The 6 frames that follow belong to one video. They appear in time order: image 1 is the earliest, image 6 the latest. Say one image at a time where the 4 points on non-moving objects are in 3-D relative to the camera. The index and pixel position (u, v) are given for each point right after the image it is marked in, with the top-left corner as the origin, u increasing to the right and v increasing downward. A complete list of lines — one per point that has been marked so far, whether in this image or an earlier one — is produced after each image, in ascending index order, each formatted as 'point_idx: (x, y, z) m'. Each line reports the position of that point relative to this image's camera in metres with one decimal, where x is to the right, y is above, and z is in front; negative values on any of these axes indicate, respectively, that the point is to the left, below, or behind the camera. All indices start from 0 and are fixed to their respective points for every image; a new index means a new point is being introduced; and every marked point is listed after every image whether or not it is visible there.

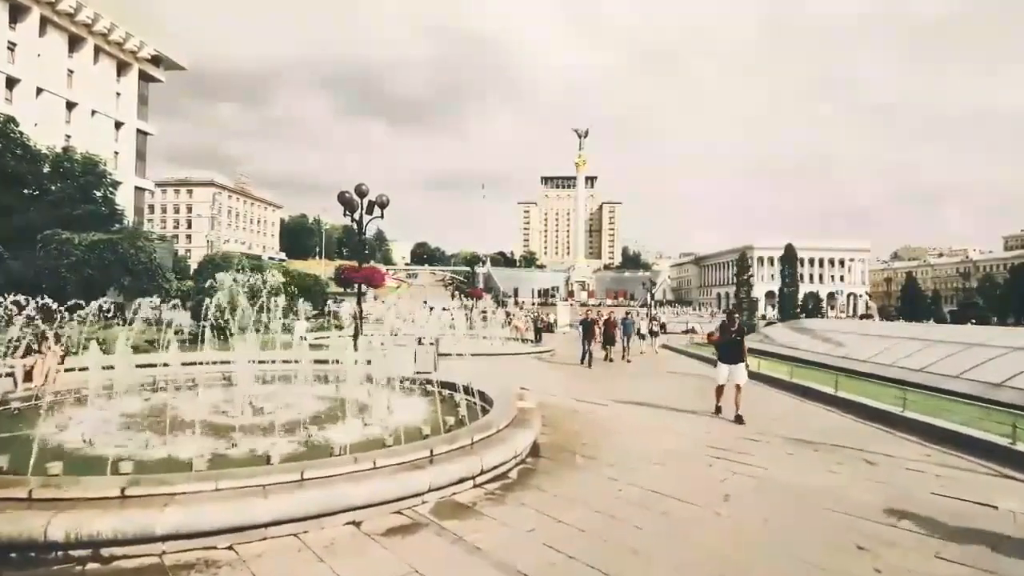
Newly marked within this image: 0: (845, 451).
0: (+4.3, -2.1, +8.0) m
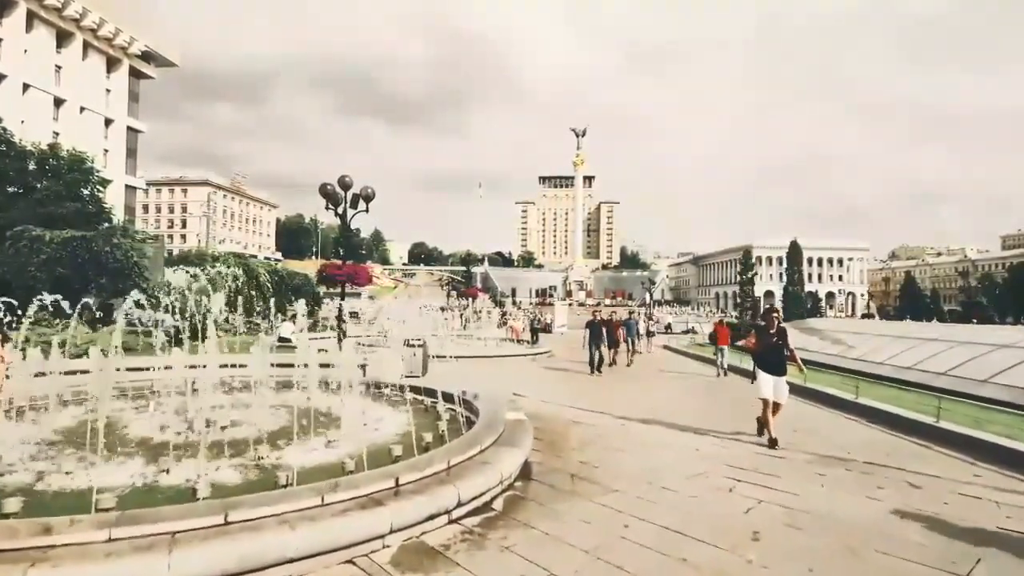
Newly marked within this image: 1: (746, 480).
0: (+4.1, -2.0, +6.9) m
1: (+2.4, -2.0, +6.4) m
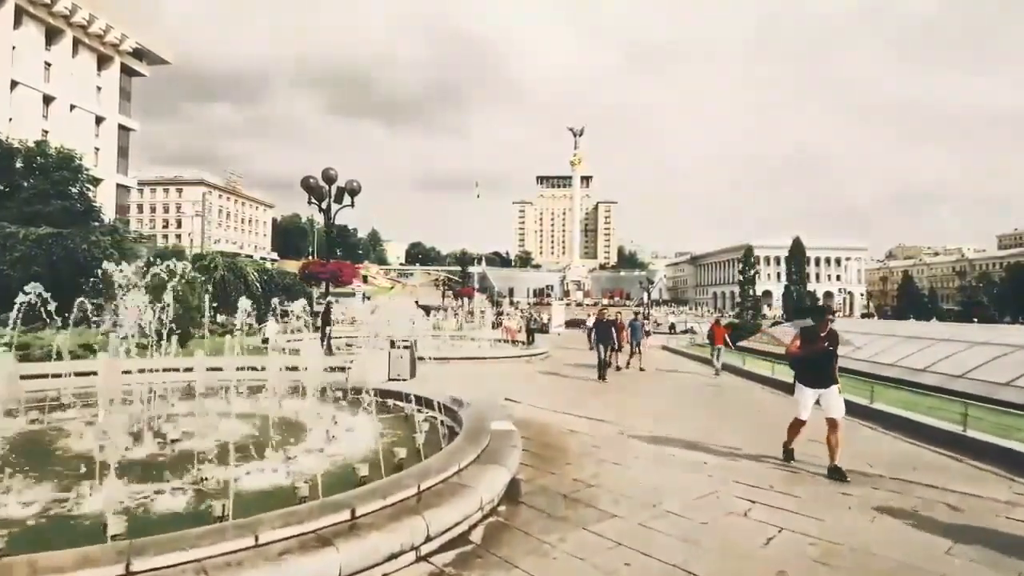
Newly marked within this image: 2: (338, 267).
0: (+4.0, -2.0, +6.2) m
1: (+2.3, -1.9, +5.6) m
2: (-4.8, +0.6, +17.1) m
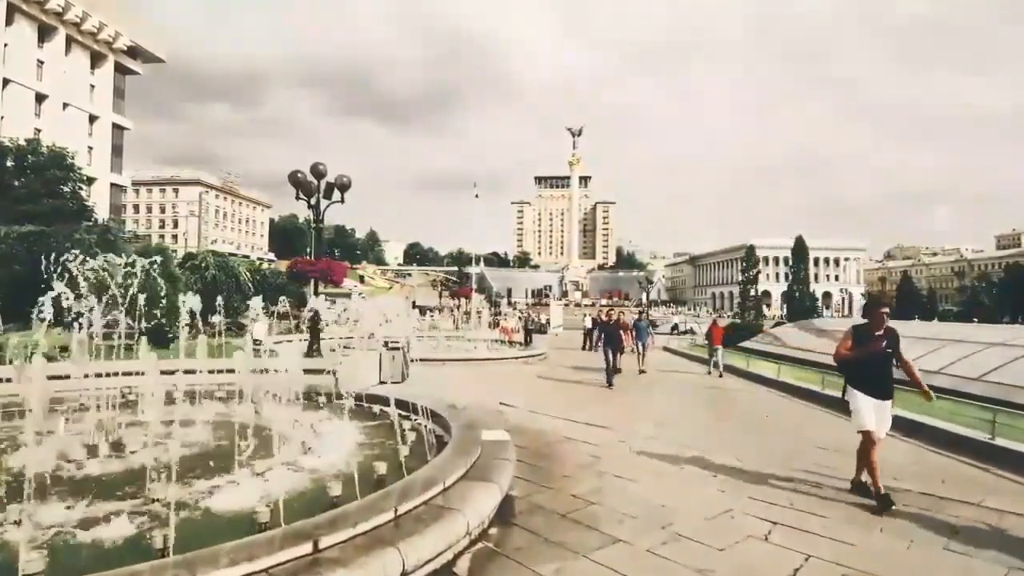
0: (+3.9, -2.0, +5.6) m
1: (+2.2, -1.9, +5.1) m
2: (-4.9, +0.6, +16.5) m
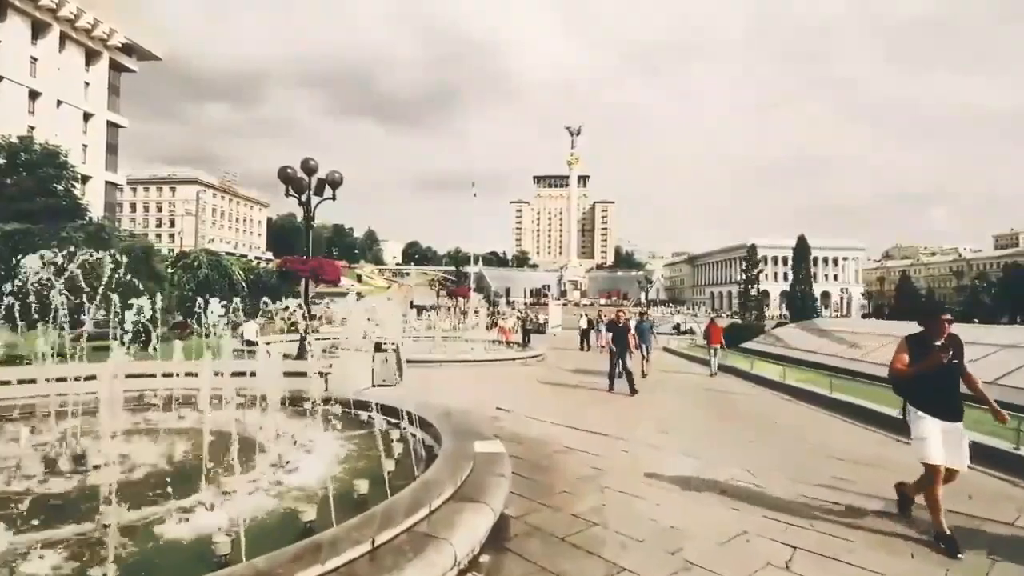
0: (+3.9, -2.0, +5.1) m
1: (+2.2, -1.9, +4.6) m
2: (-4.9, +0.6, +16.0) m
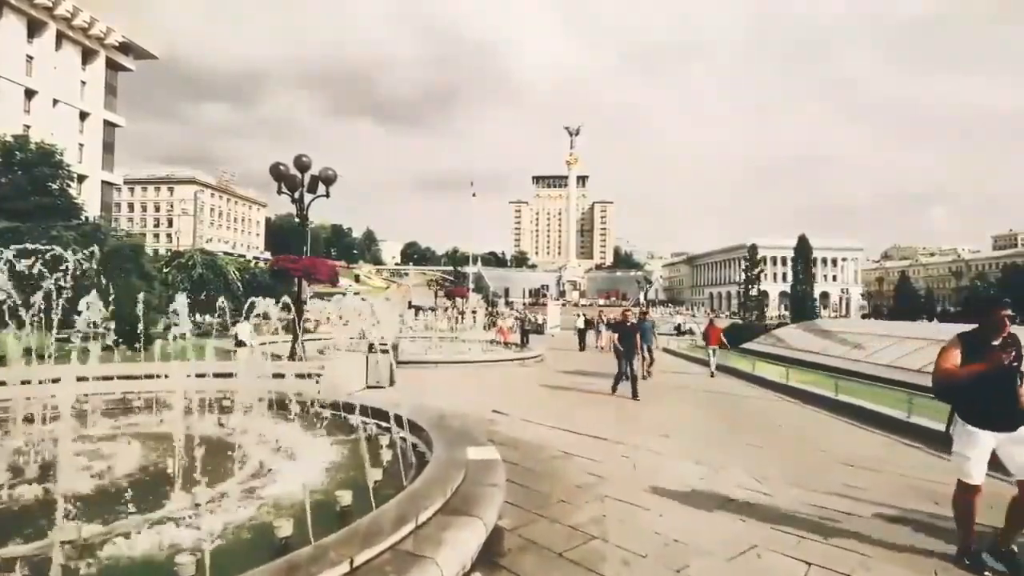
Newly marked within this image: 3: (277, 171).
0: (+3.8, -2.0, +4.8) m
1: (+2.1, -1.9, +4.3) m
2: (-5.0, +0.6, +15.7) m
3: (-5.3, +2.7, +14.3) m
